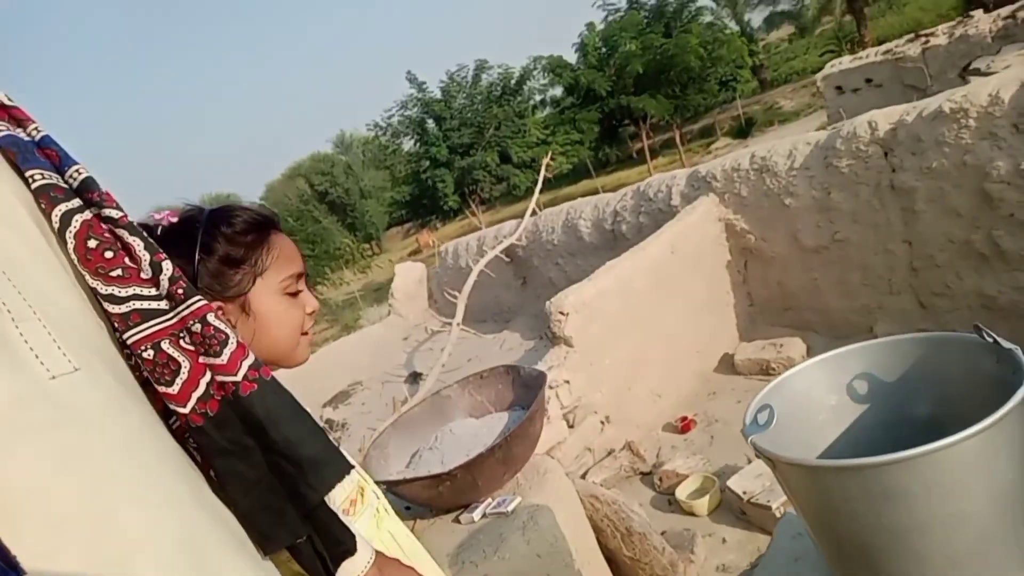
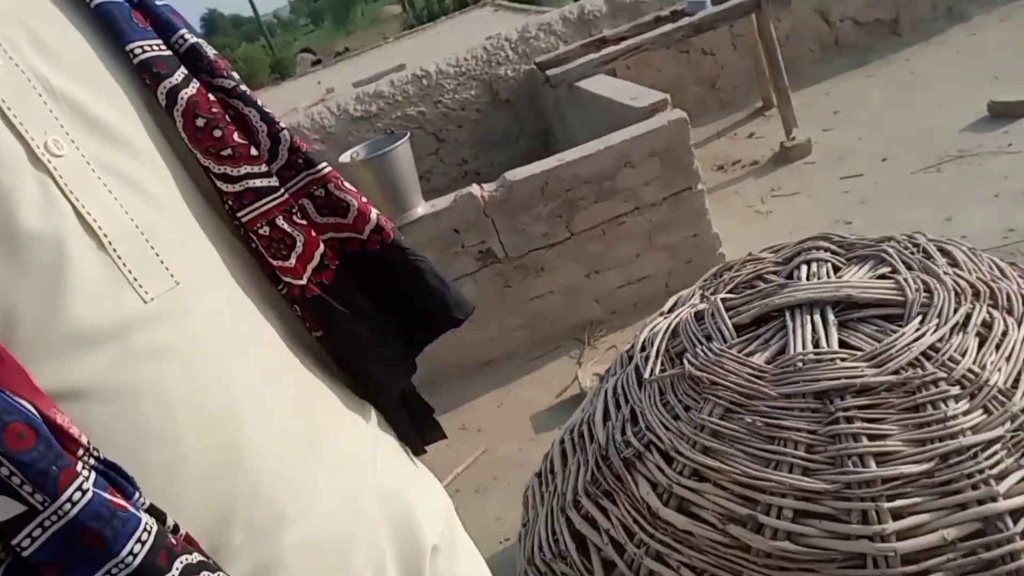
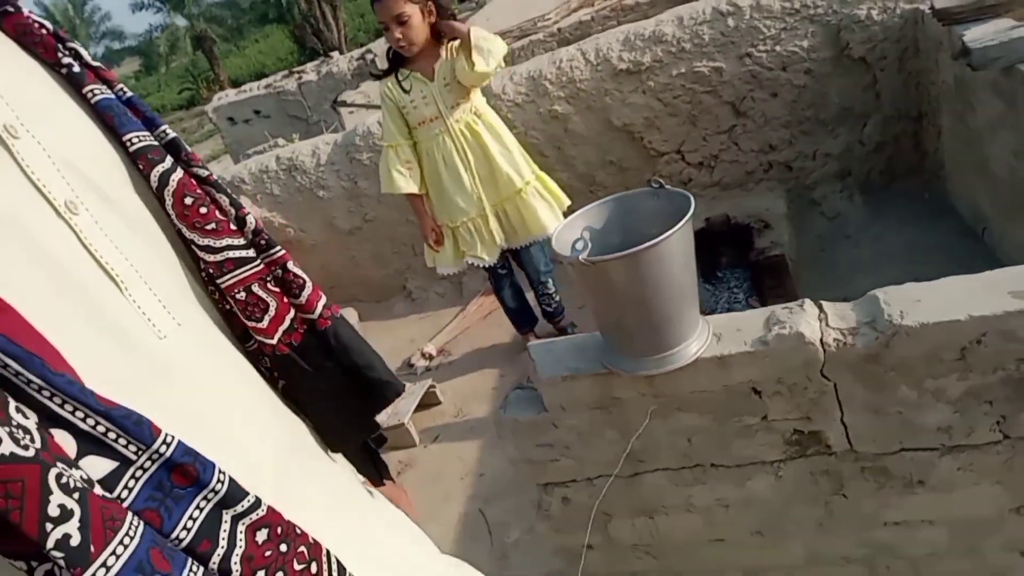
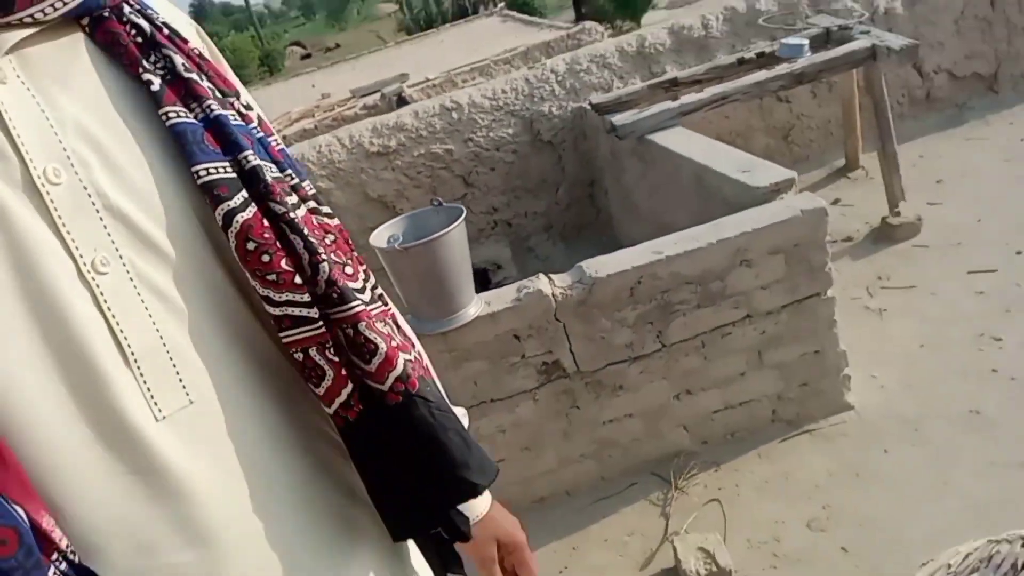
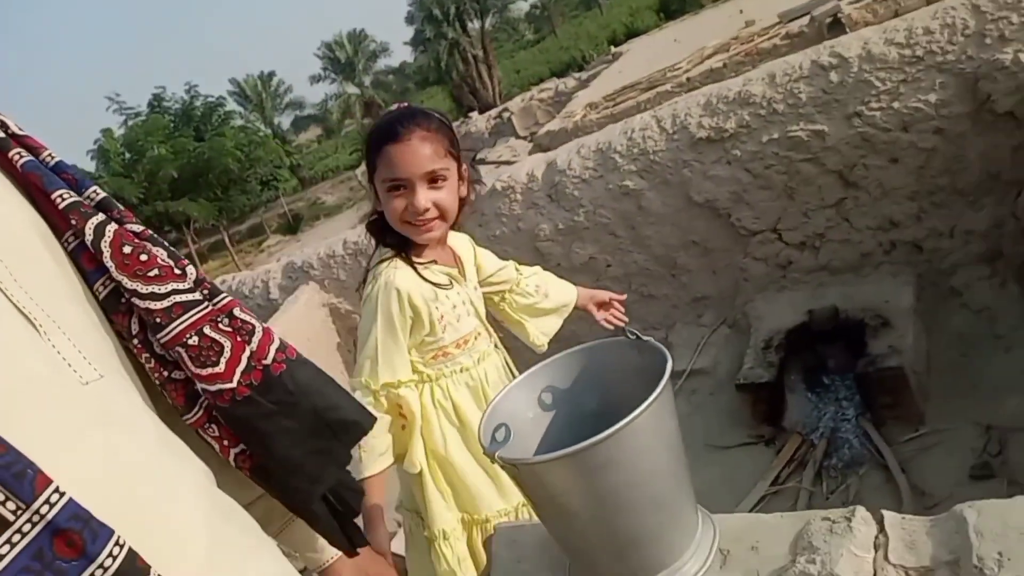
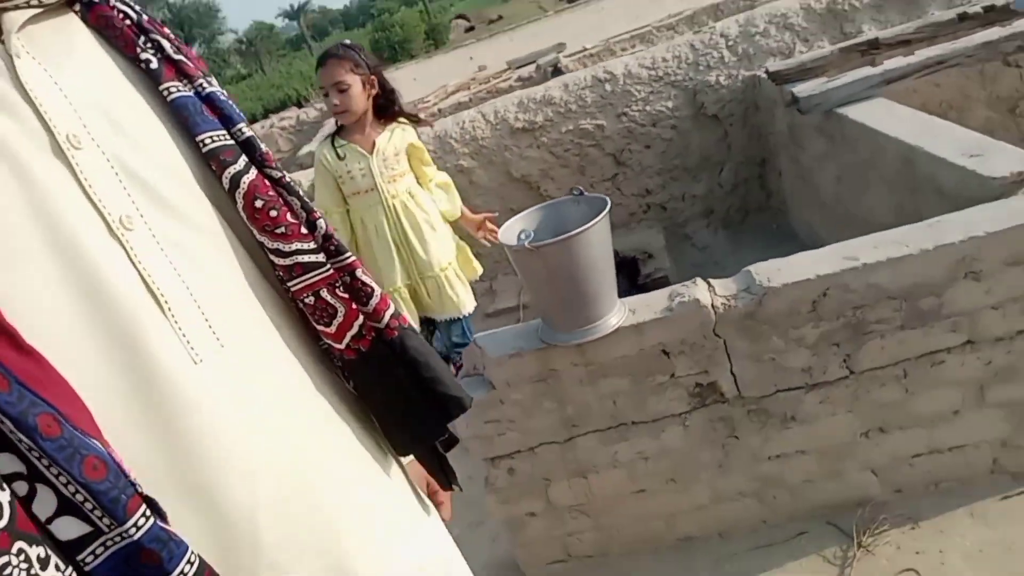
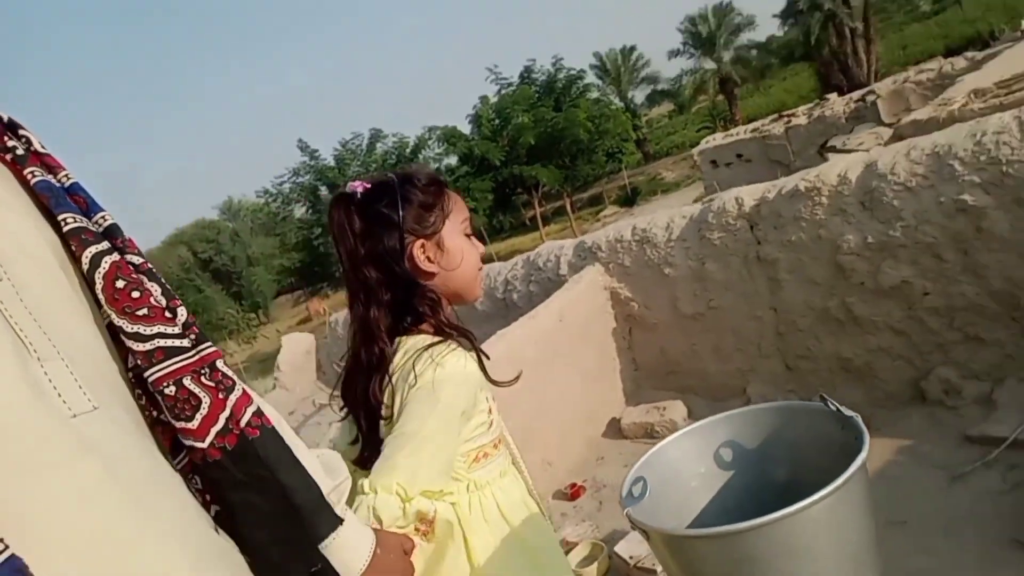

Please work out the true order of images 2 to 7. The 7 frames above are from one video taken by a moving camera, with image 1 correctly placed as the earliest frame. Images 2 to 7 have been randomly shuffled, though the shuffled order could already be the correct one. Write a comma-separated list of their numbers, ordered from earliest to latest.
7, 5, 3, 6, 4, 2
